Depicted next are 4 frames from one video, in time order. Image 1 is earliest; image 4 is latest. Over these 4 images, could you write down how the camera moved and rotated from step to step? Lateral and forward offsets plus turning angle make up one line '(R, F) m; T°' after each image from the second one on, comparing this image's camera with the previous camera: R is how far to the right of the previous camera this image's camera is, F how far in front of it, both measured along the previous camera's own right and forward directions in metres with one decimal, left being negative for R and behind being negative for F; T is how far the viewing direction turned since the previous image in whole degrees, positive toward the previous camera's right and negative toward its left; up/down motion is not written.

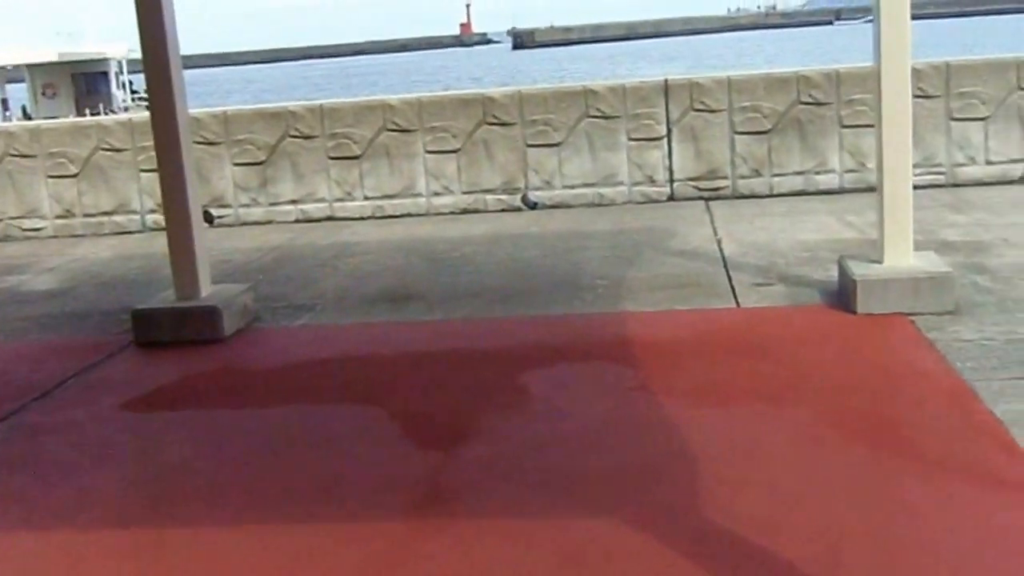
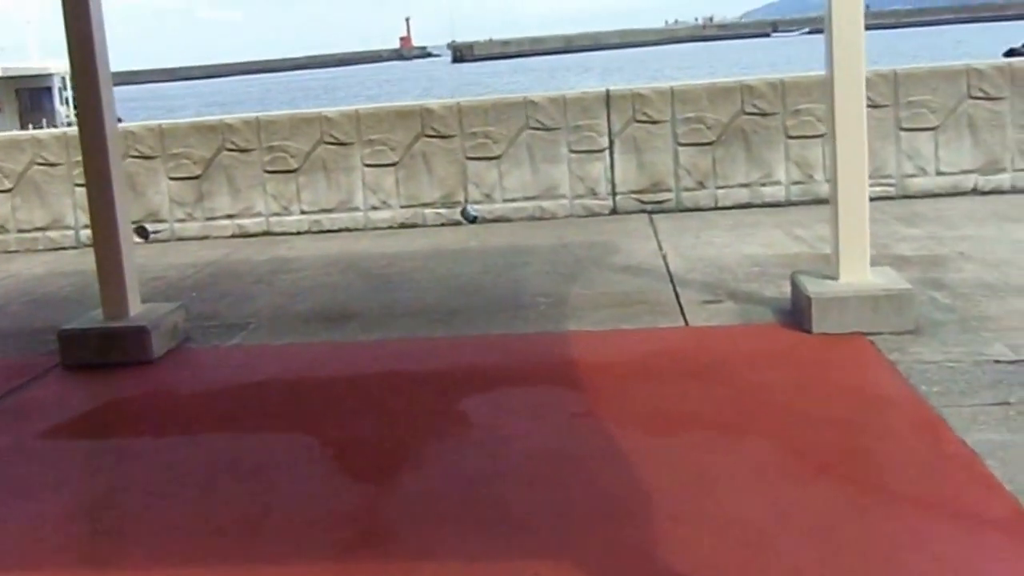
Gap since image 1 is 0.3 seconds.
(0.0, +0.2) m; +3°
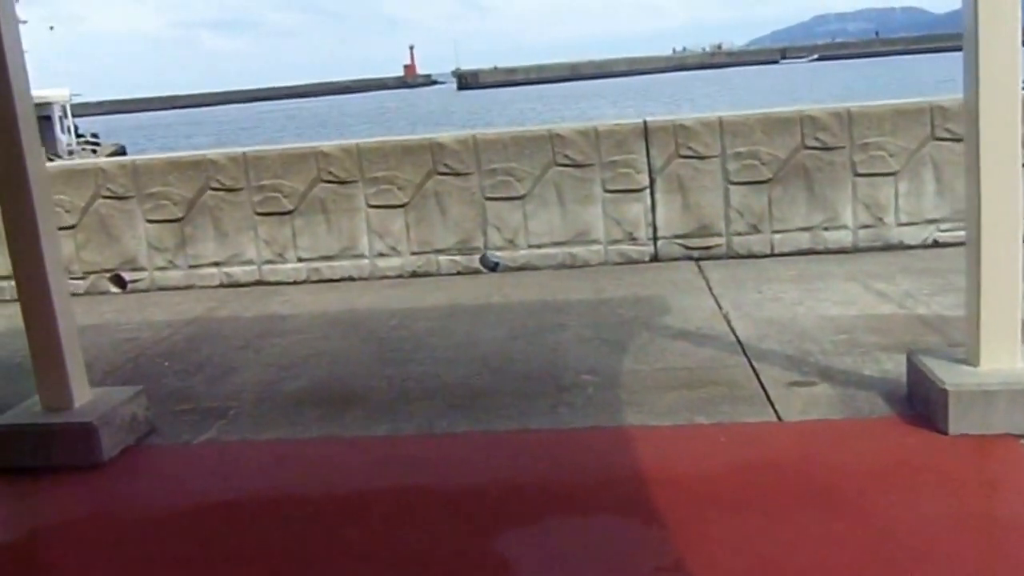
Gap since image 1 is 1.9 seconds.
(-0.1, +1.0) m; 0°
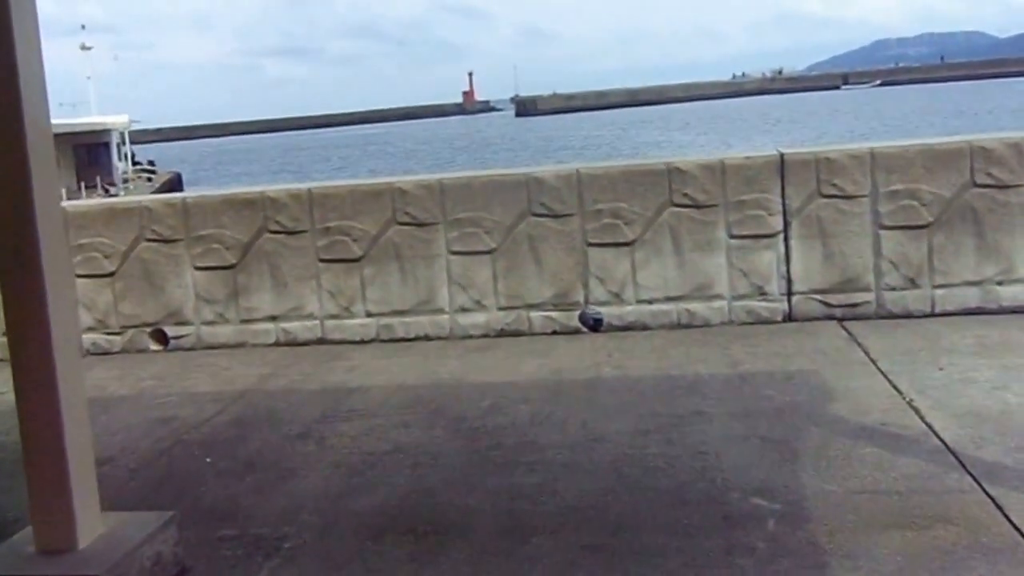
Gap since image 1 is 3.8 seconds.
(-0.3, +1.1) m; -3°
